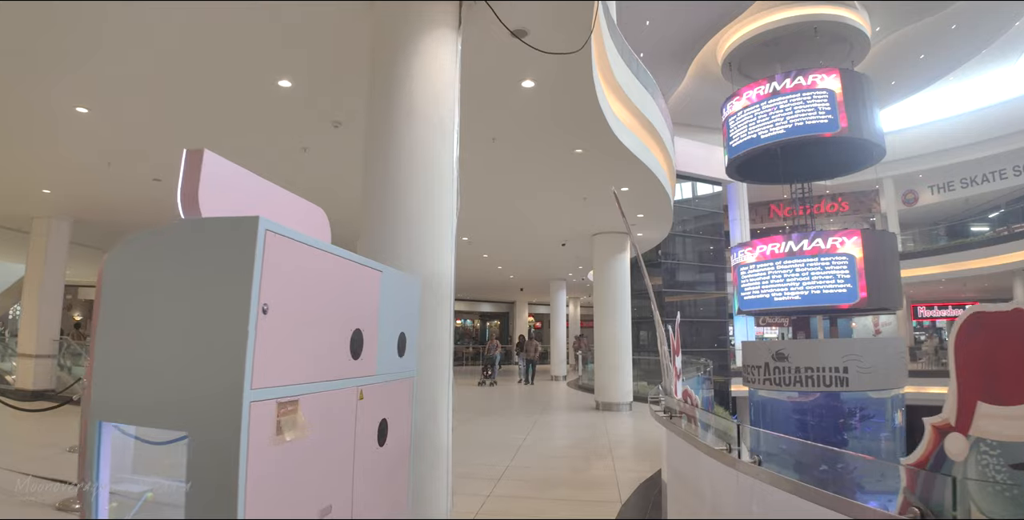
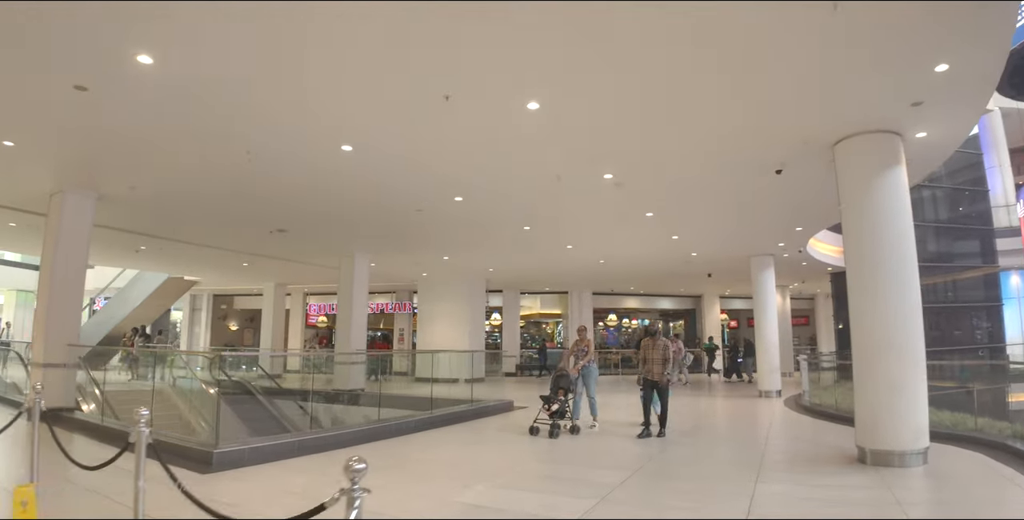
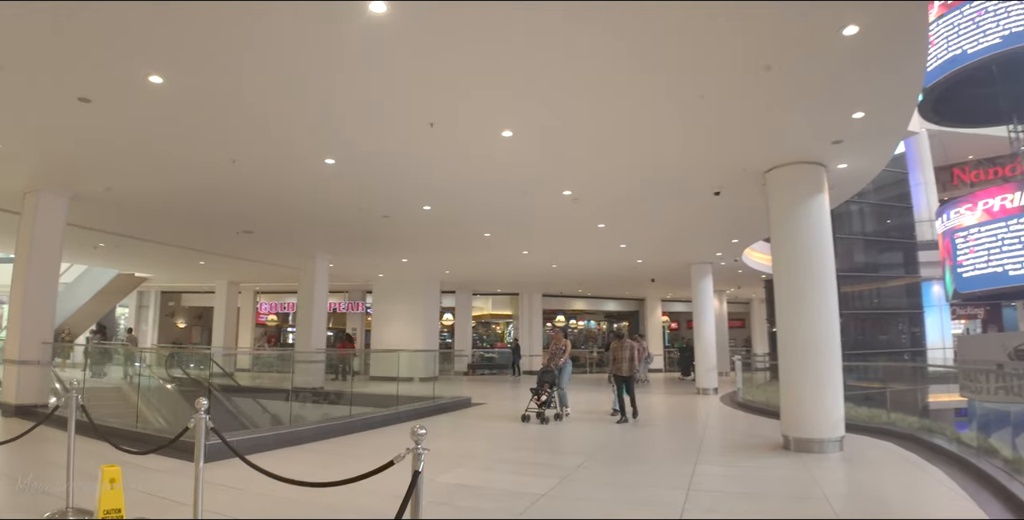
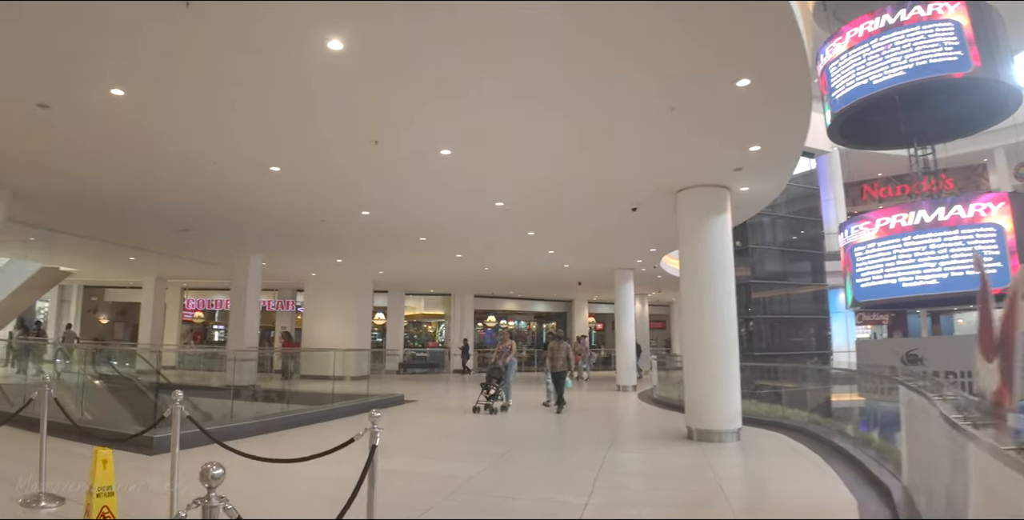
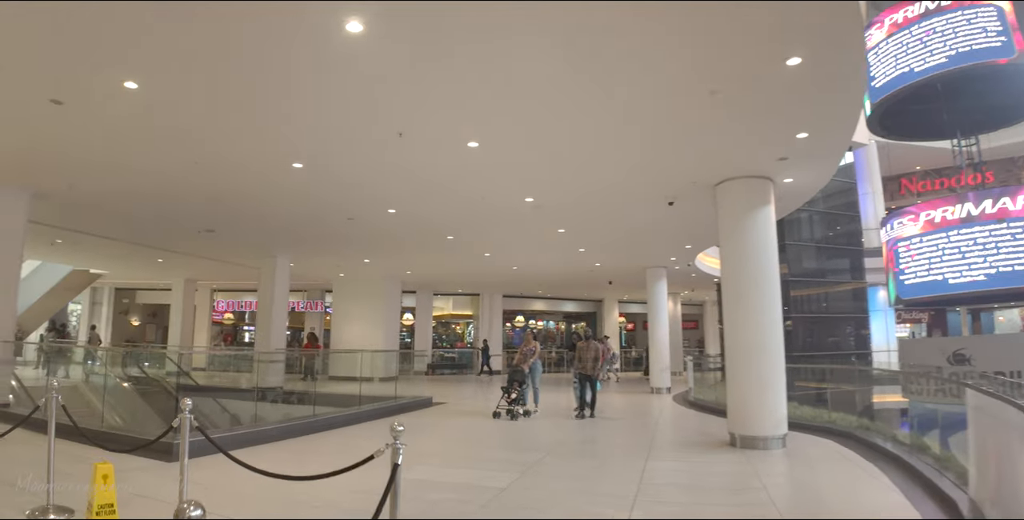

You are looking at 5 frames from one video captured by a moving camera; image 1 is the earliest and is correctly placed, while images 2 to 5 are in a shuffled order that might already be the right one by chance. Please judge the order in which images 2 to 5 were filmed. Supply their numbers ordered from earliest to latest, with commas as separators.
4, 5, 3, 2
